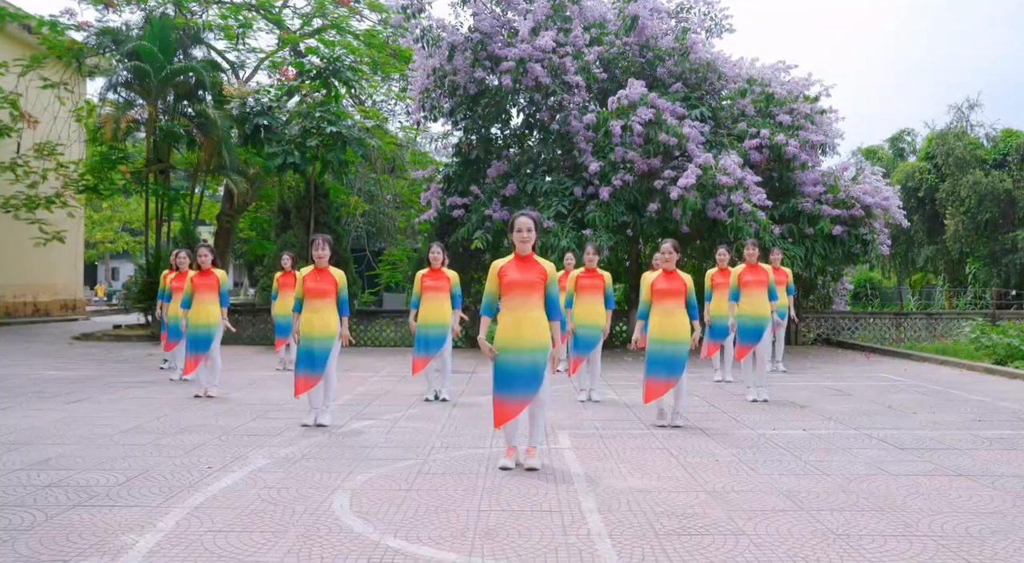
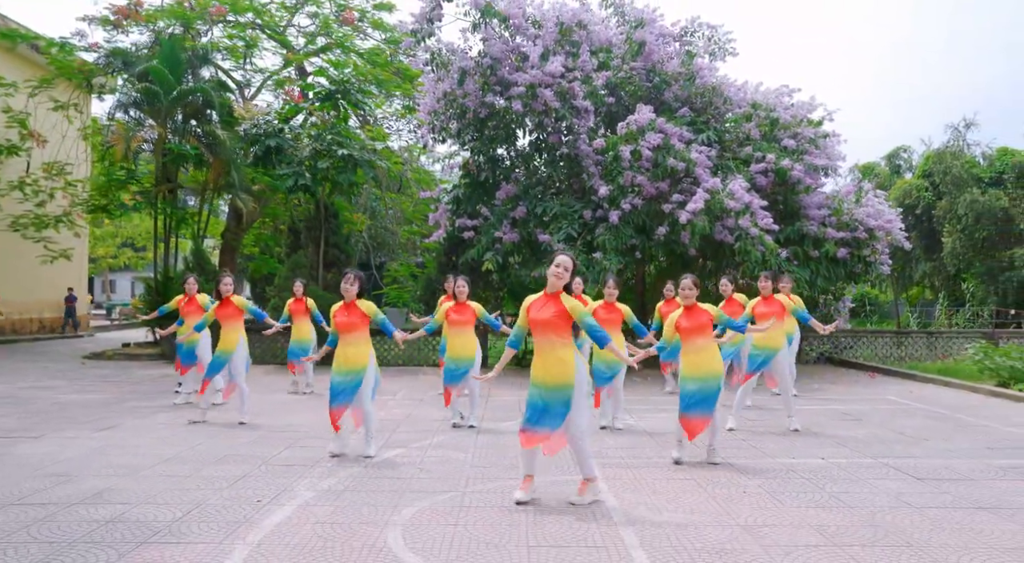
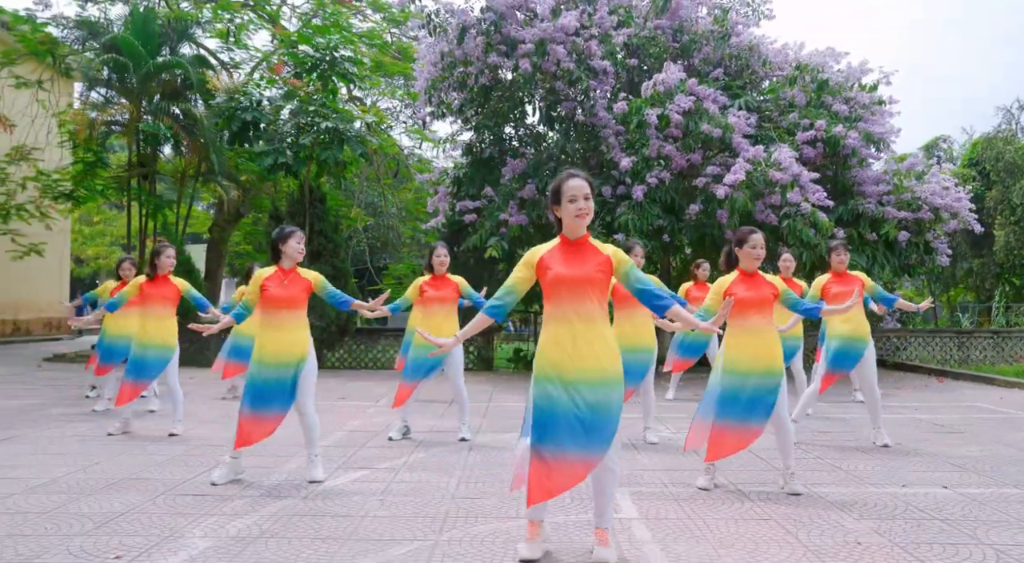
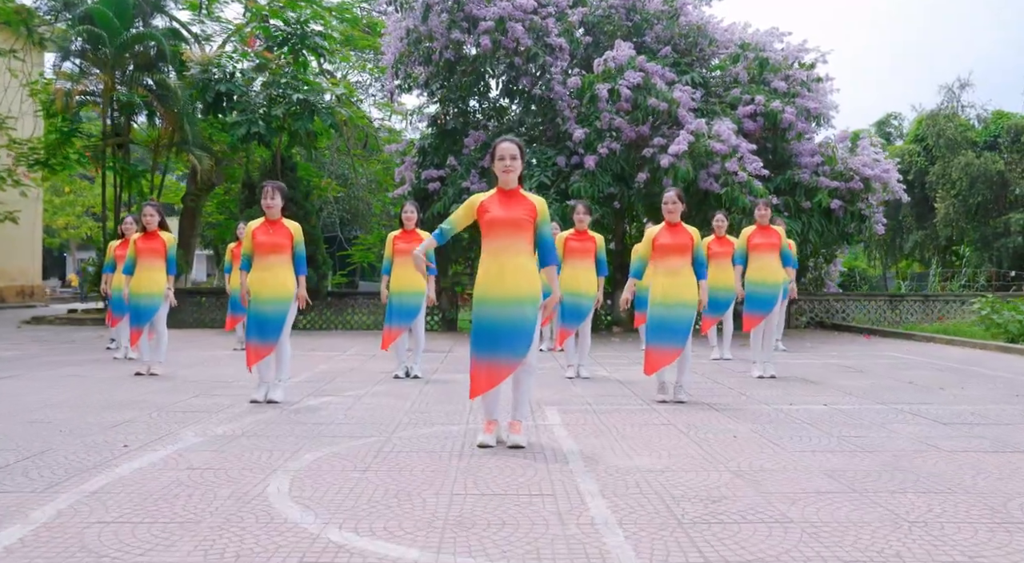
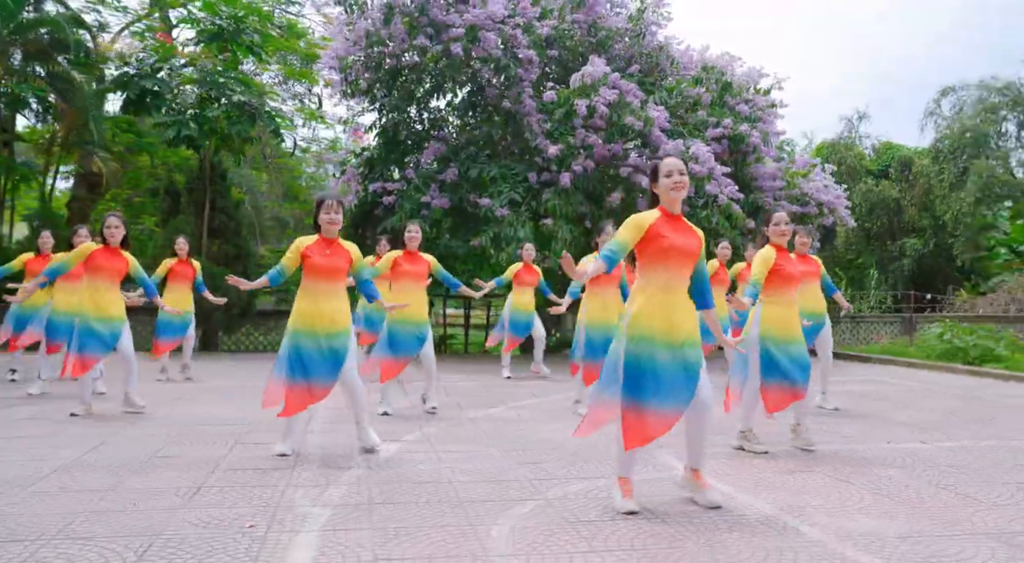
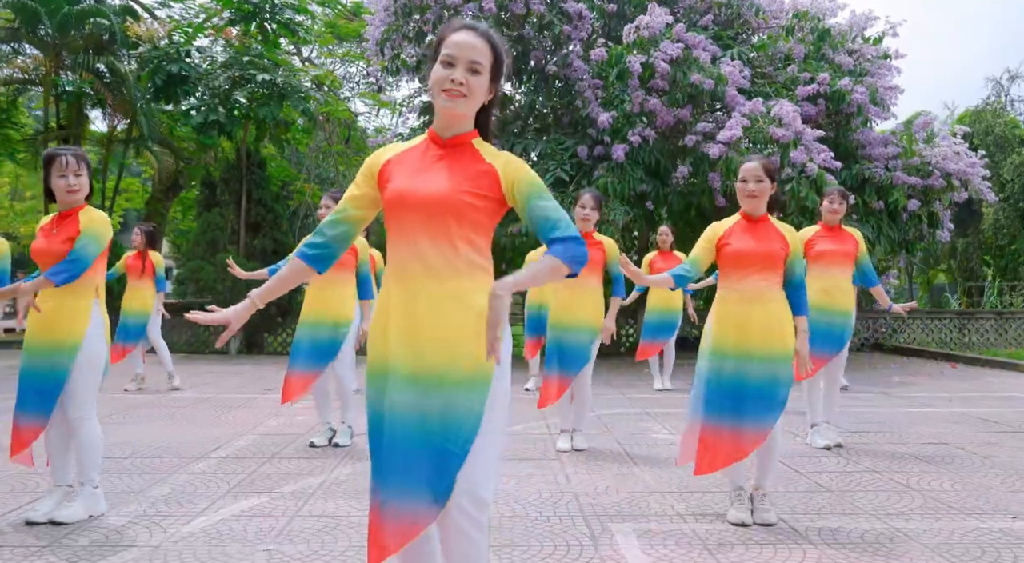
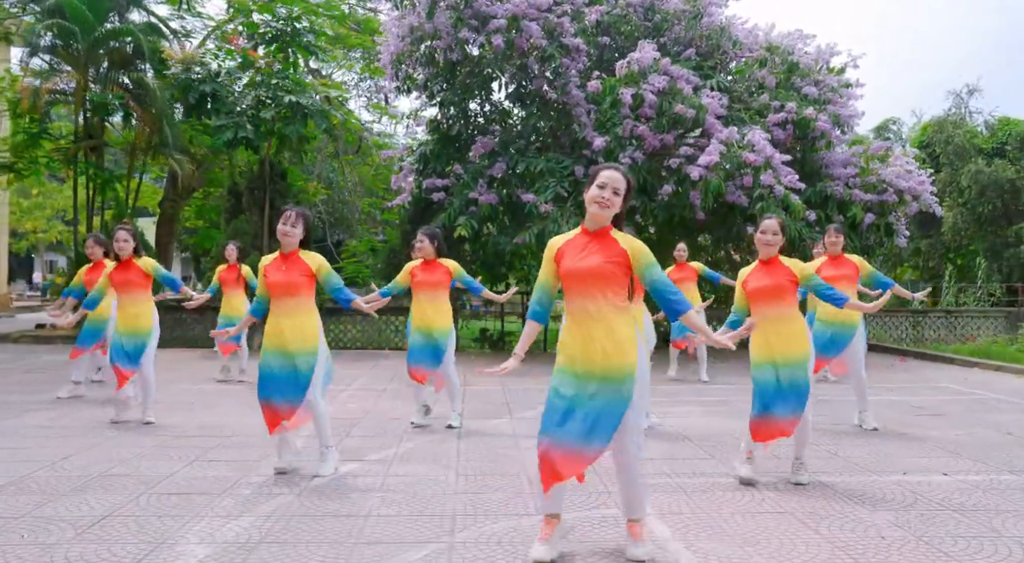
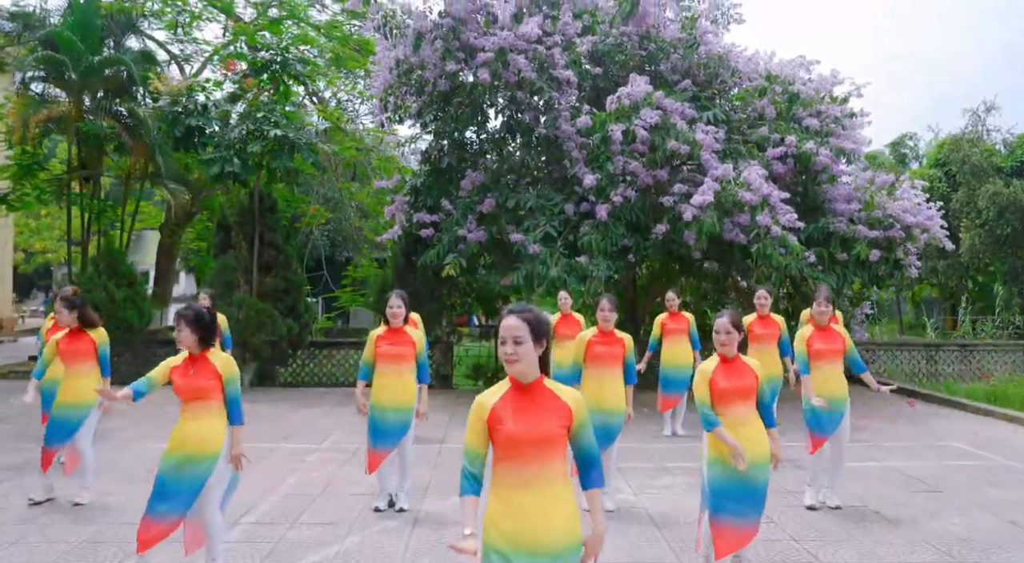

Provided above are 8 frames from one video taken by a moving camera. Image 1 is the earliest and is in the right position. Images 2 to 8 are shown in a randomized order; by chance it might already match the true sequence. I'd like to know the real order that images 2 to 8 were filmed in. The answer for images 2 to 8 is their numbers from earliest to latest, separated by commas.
4, 8, 6, 3, 2, 7, 5
